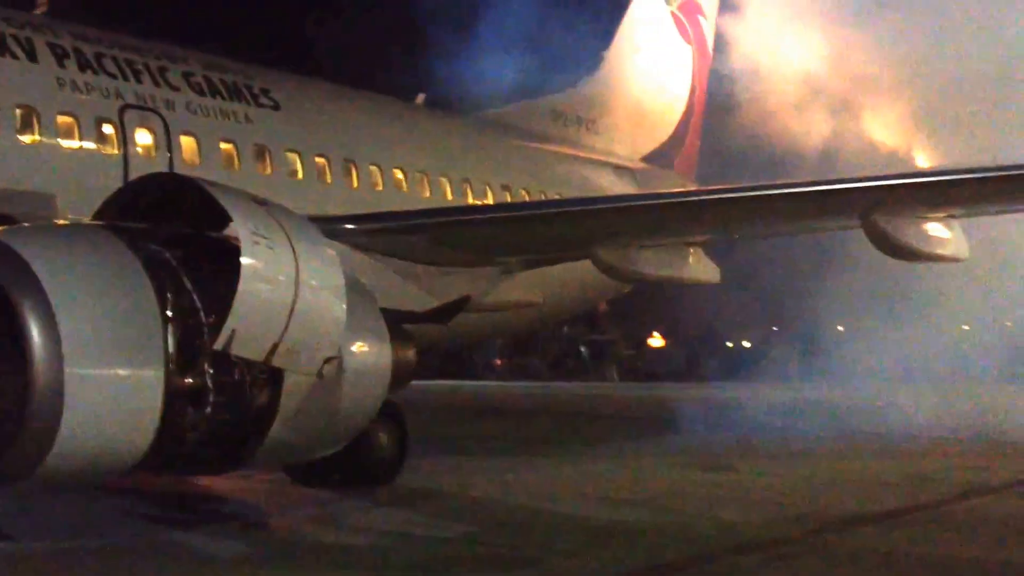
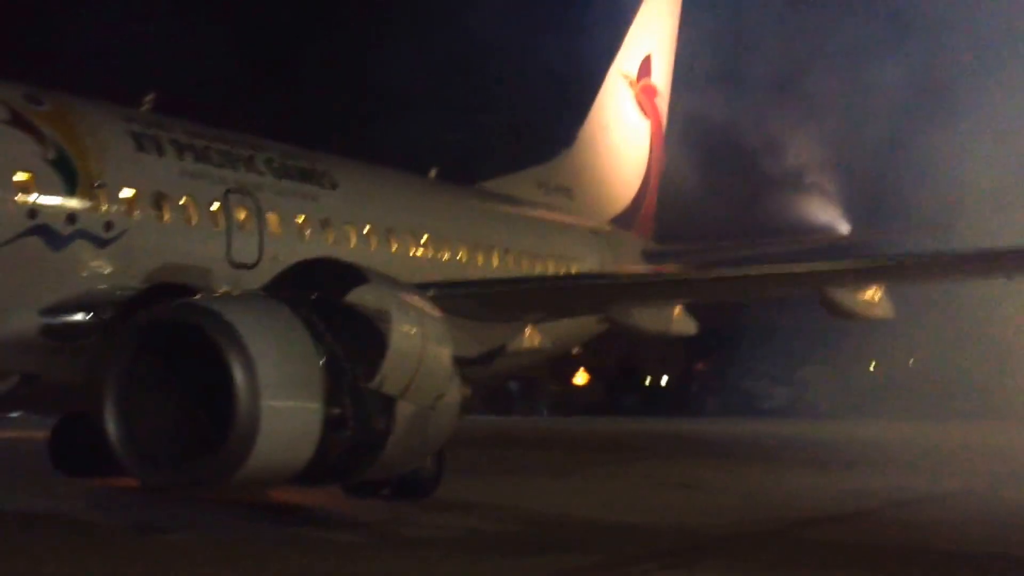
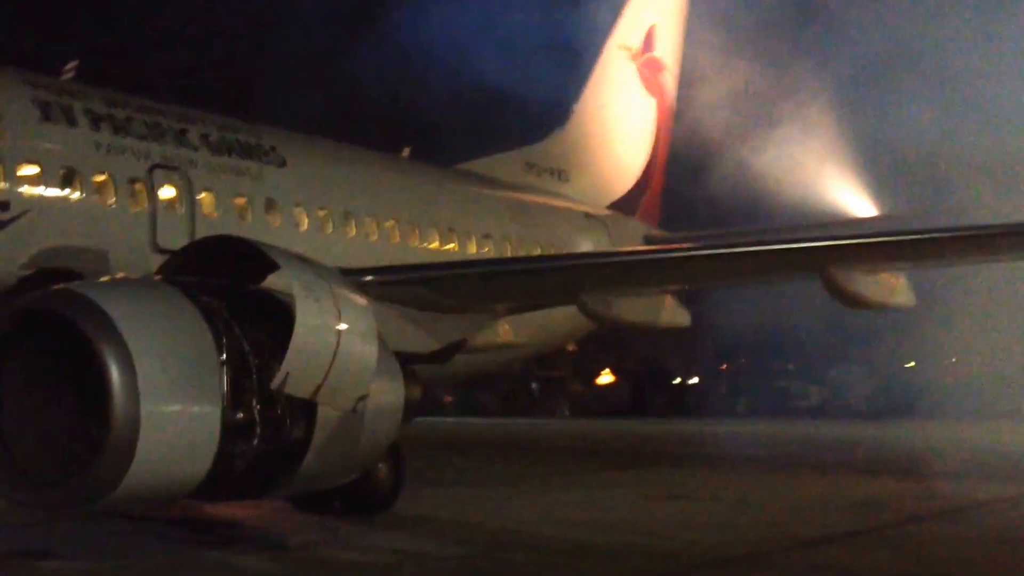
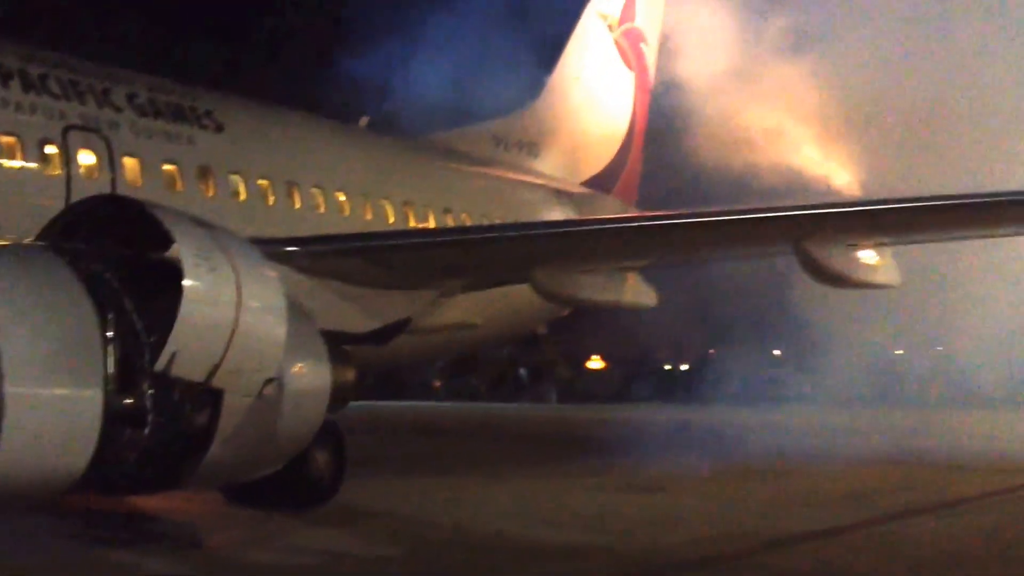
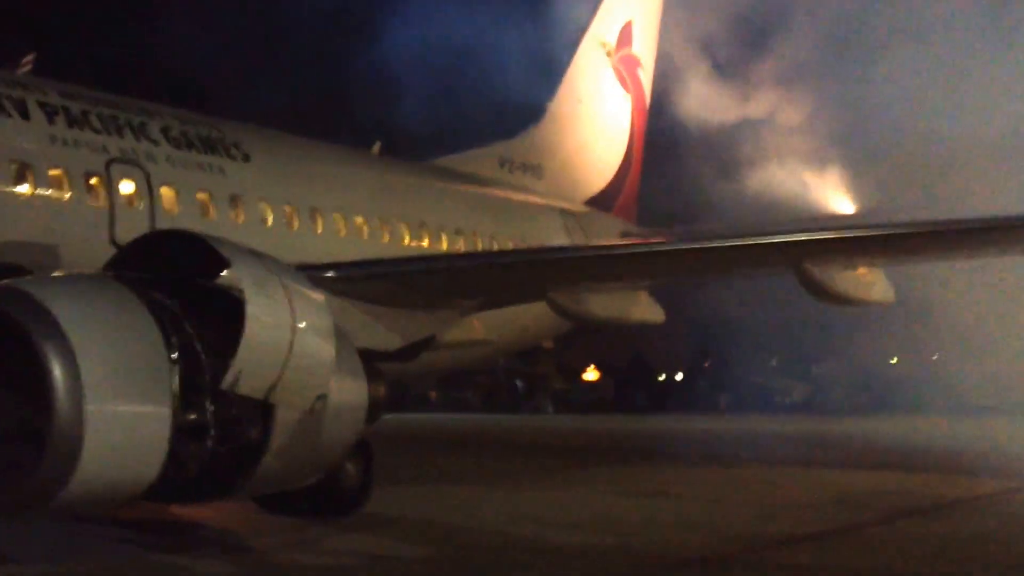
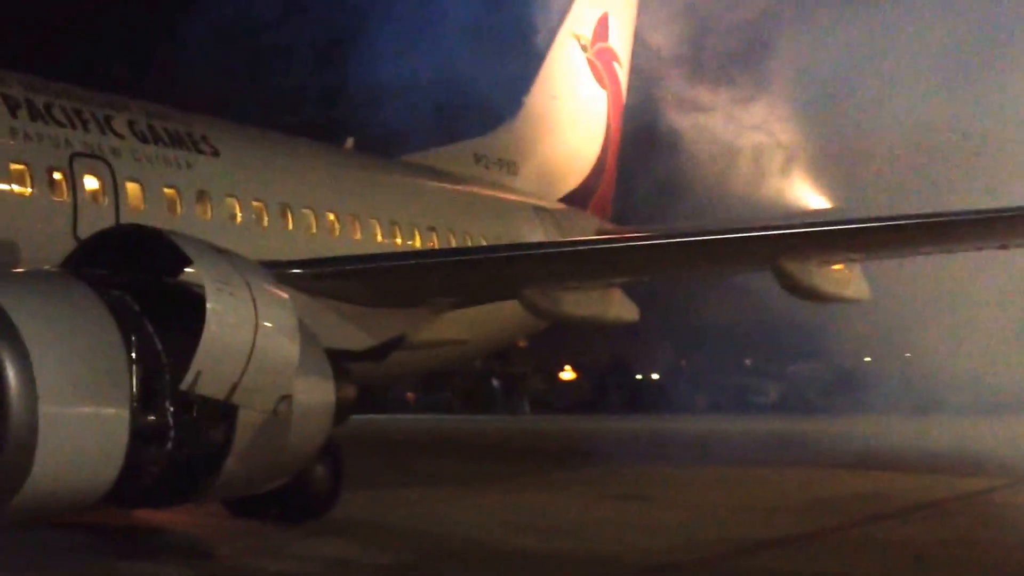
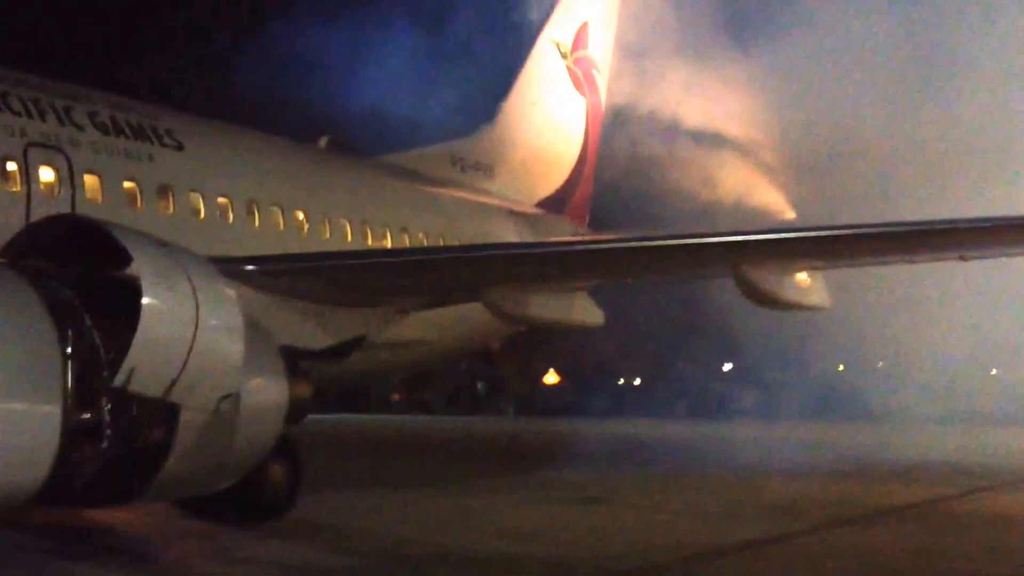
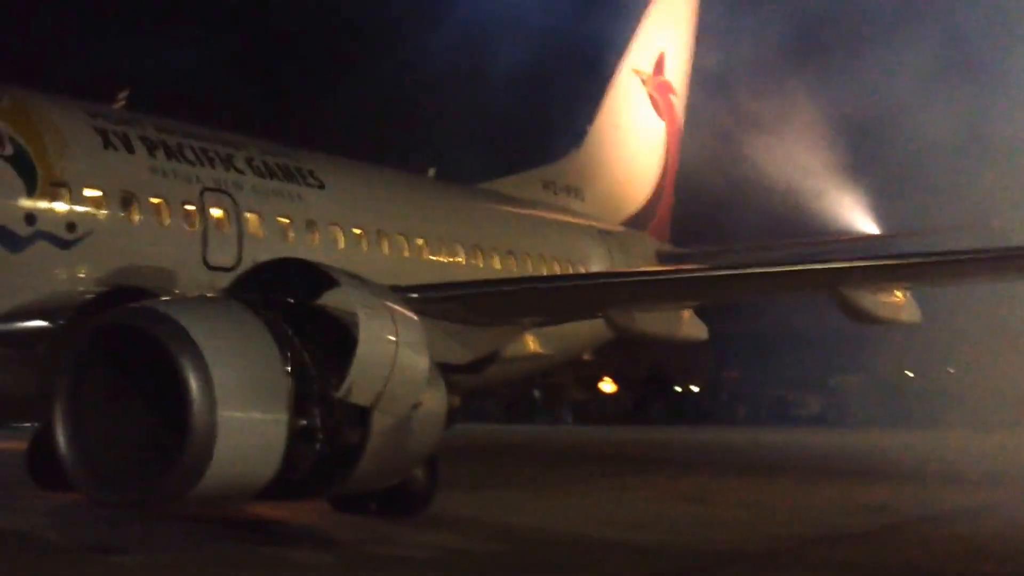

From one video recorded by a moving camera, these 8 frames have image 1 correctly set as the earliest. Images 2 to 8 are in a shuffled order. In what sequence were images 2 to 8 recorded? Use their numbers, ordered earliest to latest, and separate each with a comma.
4, 7, 6, 5, 3, 8, 2
